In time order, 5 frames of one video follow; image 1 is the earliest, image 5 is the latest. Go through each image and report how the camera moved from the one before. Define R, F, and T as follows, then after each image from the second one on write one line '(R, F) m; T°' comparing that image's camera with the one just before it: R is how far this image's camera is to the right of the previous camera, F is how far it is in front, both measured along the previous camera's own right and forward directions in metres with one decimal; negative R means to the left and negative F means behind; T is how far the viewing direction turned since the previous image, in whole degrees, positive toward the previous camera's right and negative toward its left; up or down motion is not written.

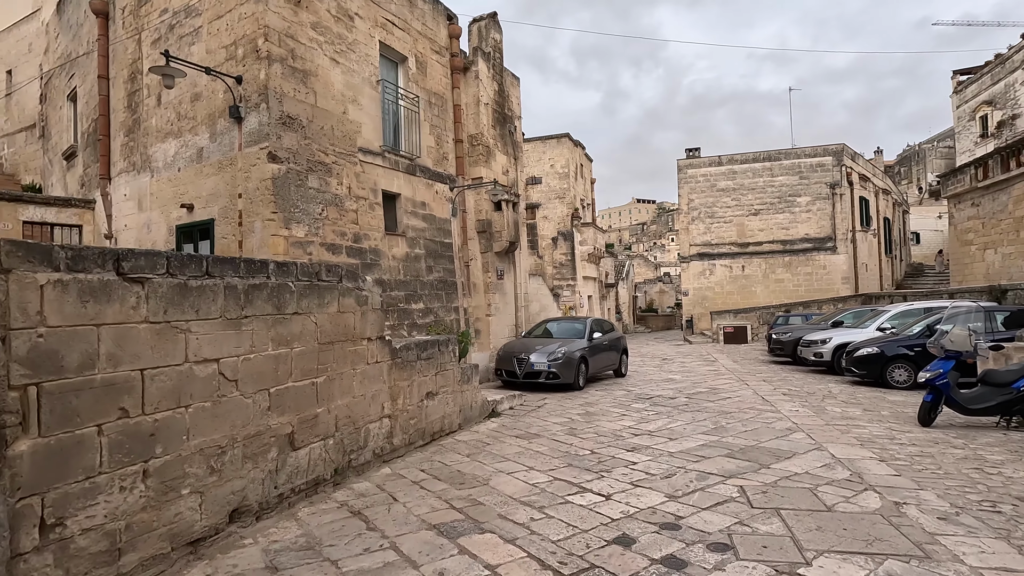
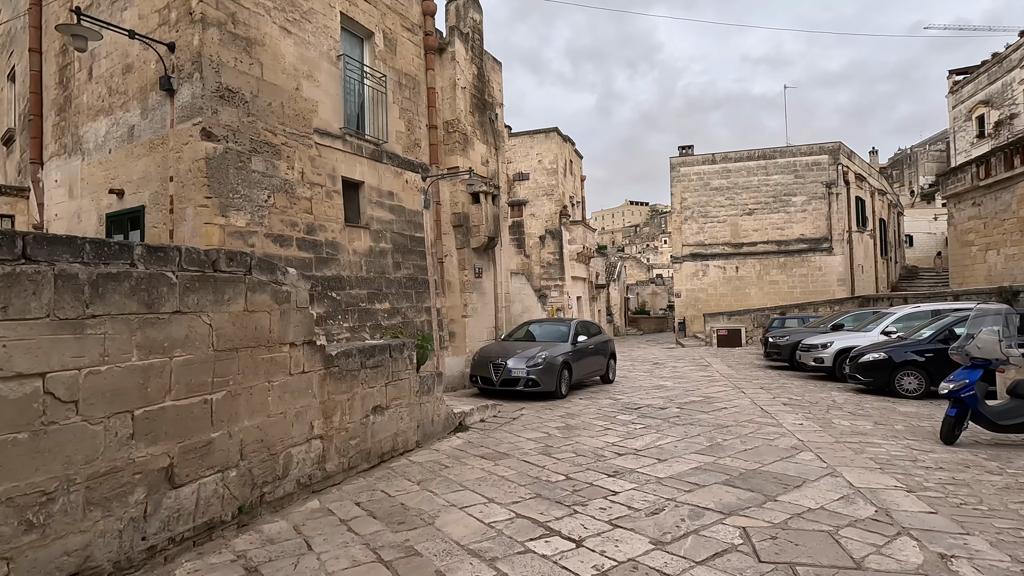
(+0.3, +0.9) m; +1°
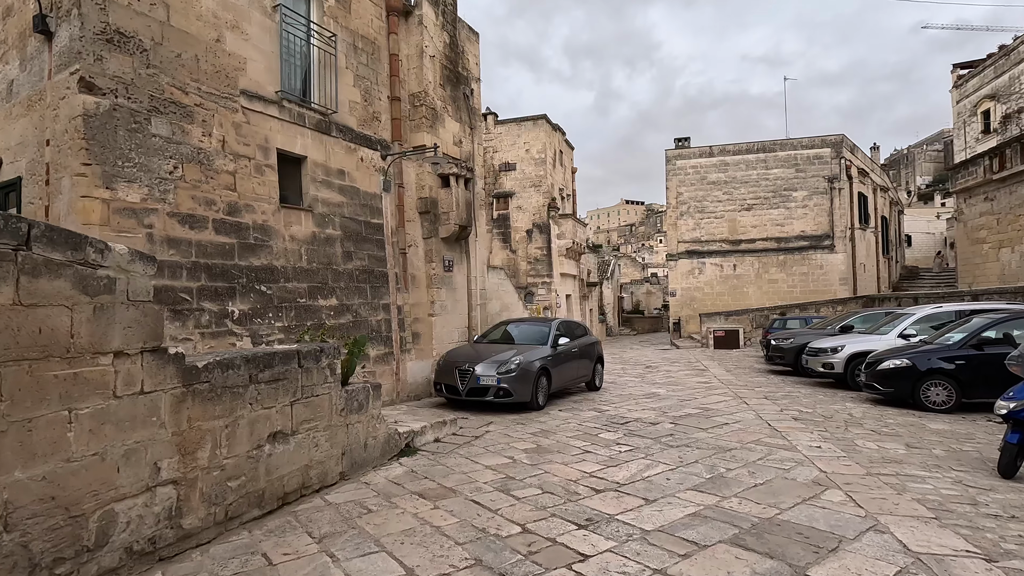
(+0.4, +1.2) m; 0°
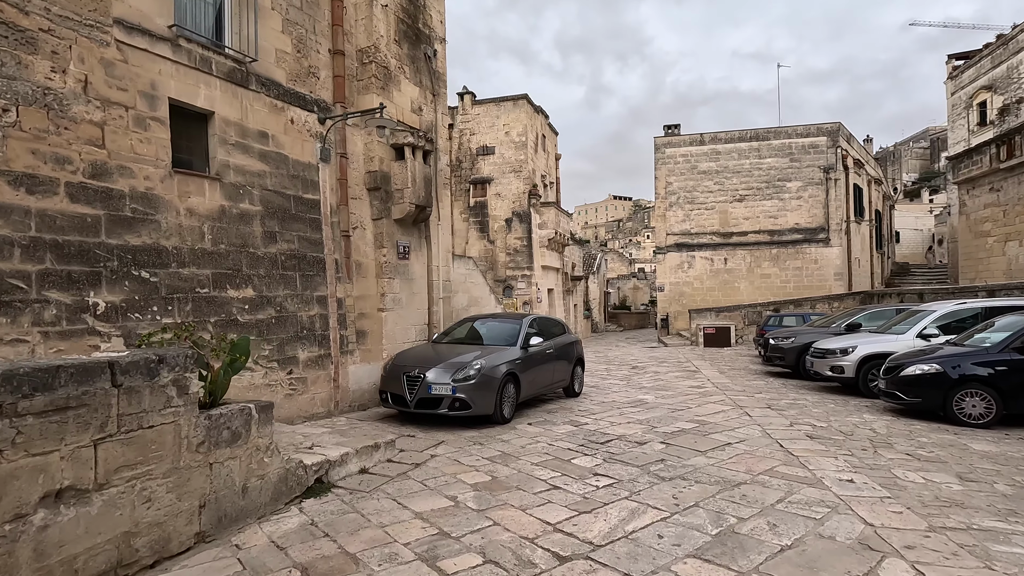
(+0.4, +1.4) m; +1°
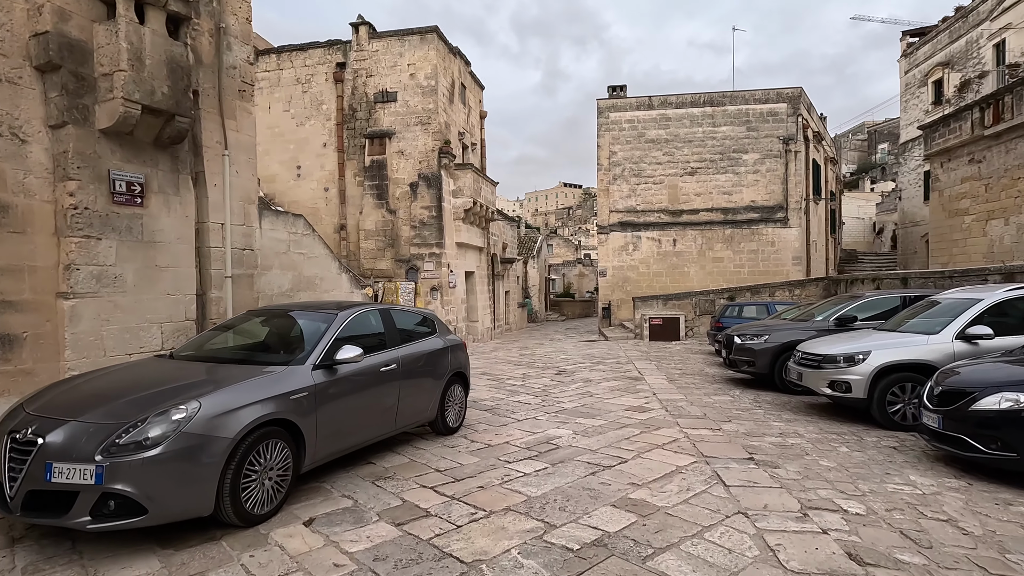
(+1.2, +3.4) m; +5°
